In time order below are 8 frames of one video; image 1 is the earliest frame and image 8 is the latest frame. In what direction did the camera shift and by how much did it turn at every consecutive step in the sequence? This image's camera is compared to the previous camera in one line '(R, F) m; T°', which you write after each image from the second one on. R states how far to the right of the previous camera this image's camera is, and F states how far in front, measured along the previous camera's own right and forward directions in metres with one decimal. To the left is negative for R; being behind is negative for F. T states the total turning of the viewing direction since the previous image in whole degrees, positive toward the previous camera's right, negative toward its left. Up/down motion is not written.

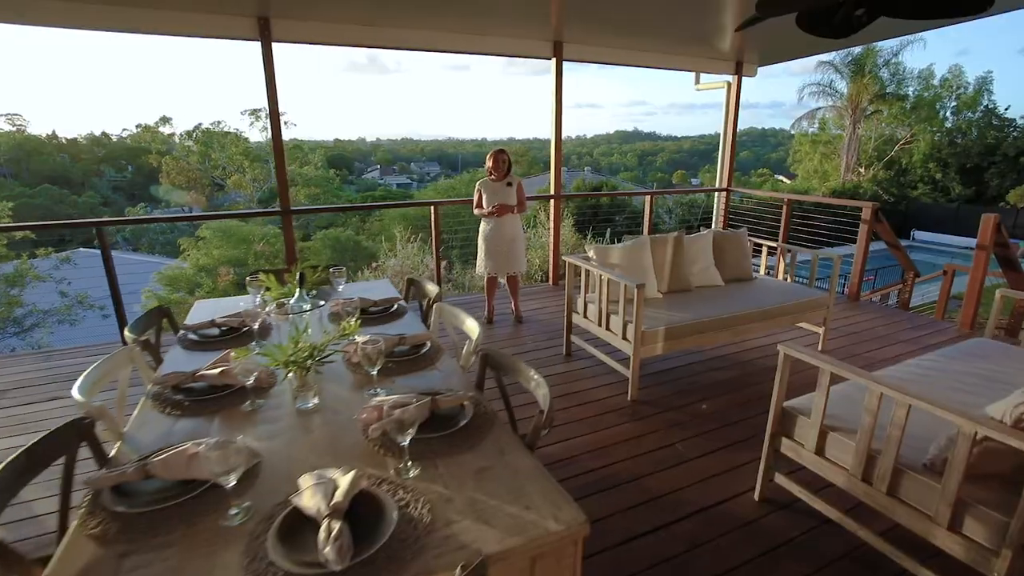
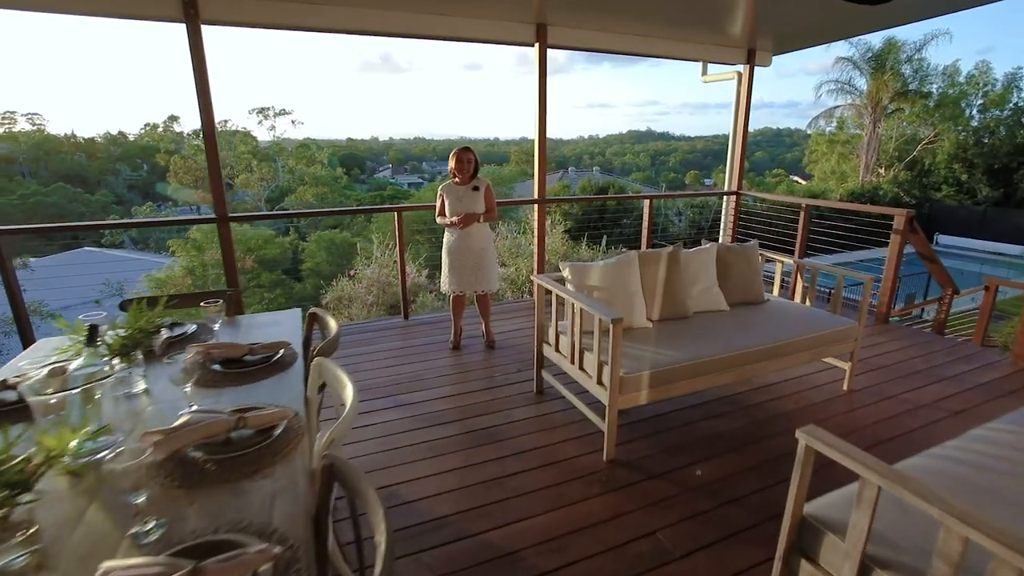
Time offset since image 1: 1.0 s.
(+0.3, +0.5) m; -1°
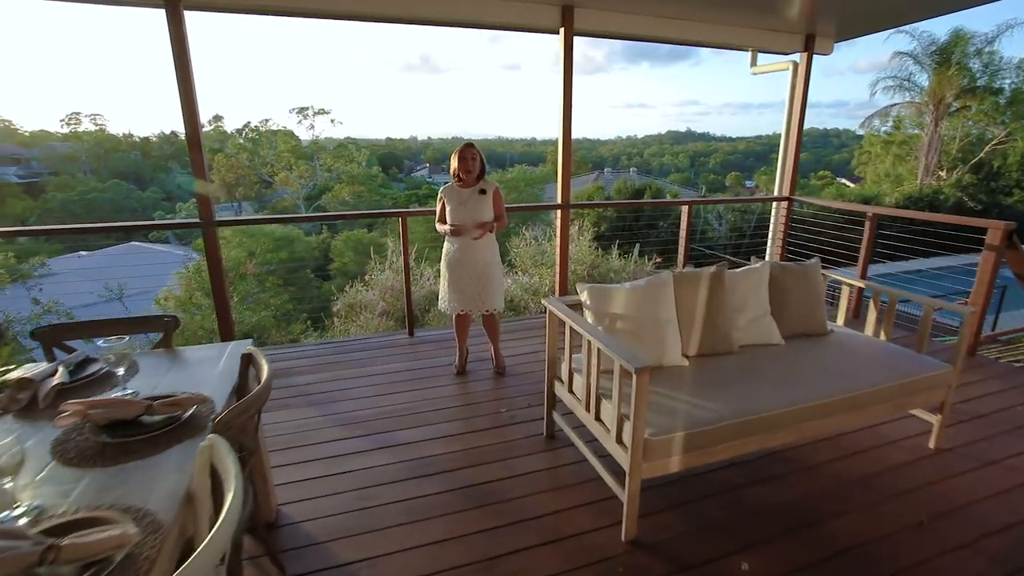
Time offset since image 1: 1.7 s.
(+0.1, +0.4) m; -4°
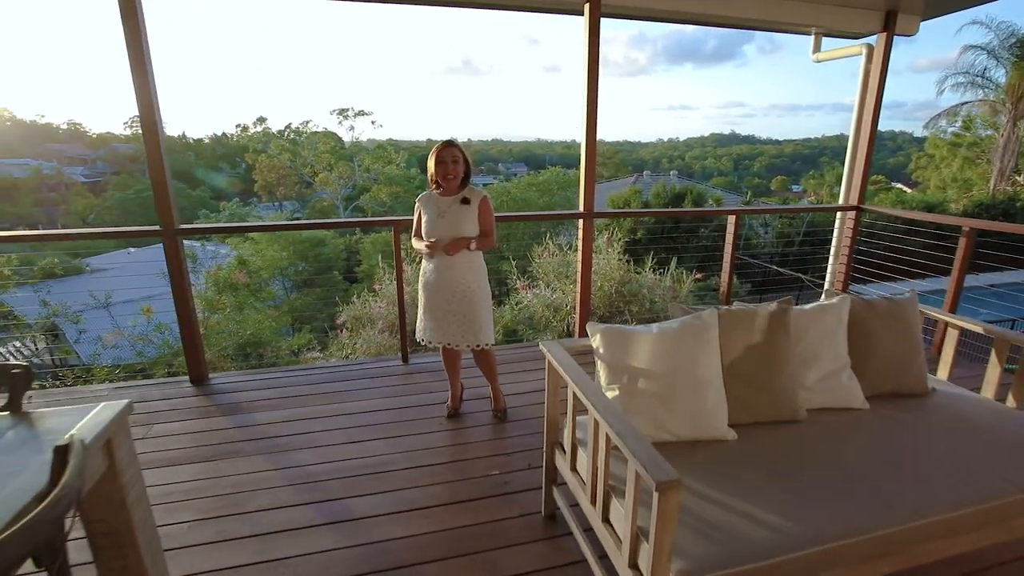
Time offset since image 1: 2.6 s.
(+0.2, +0.5) m; -4°
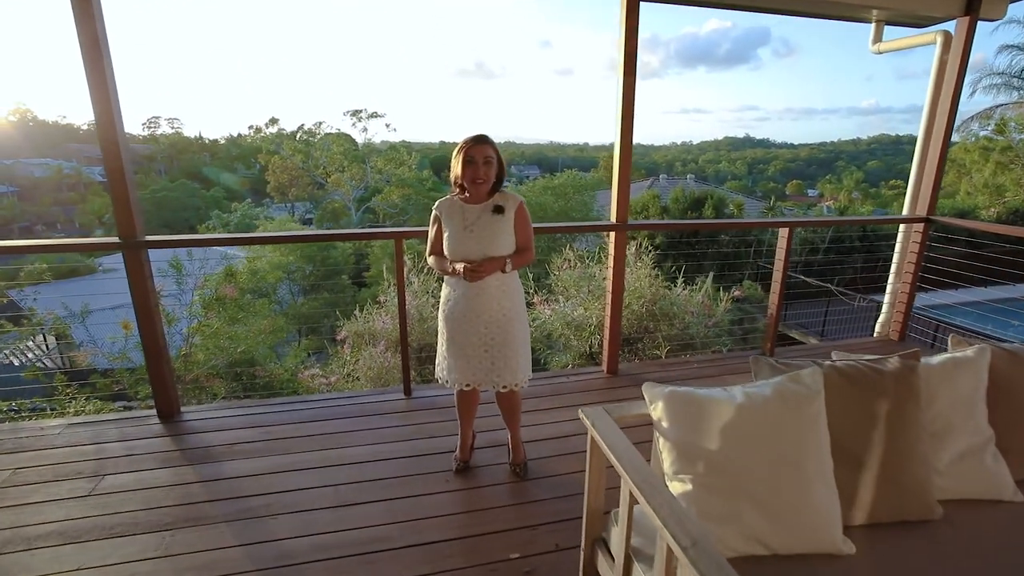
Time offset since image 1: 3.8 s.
(-0.1, +0.4) m; -1°
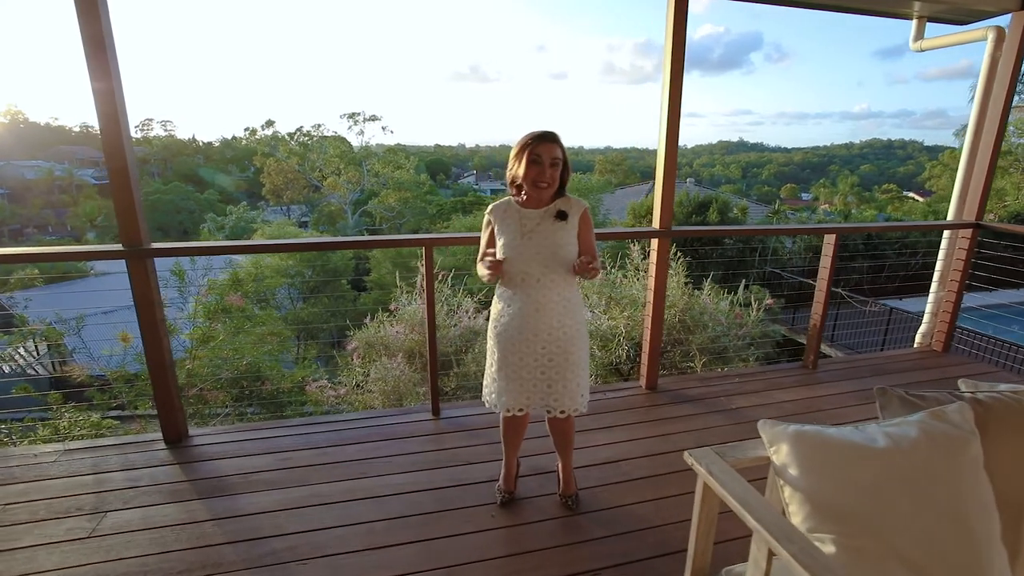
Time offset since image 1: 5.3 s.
(-0.2, +0.2) m; +1°
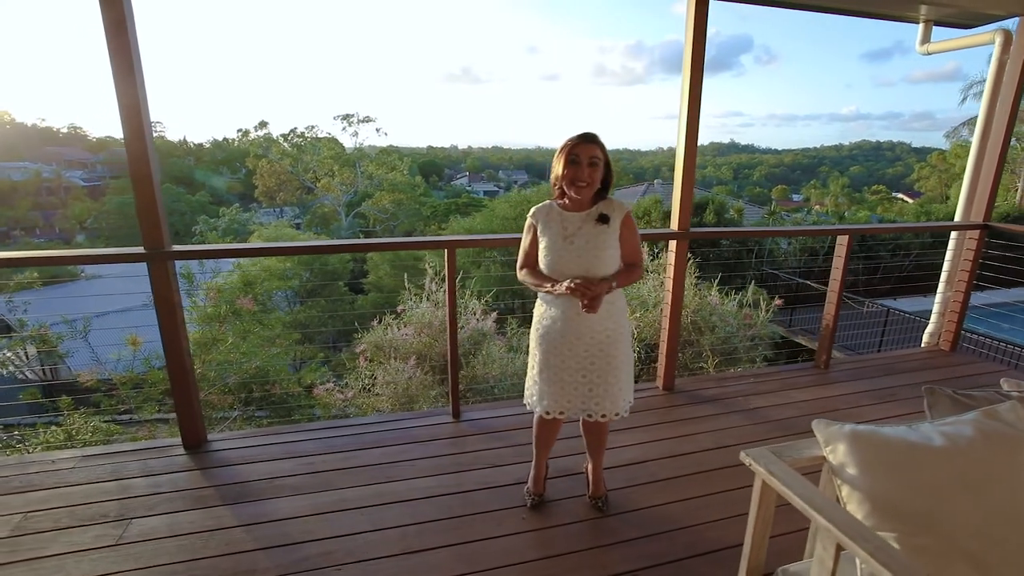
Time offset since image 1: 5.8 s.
(-0.1, 0.0) m; +1°
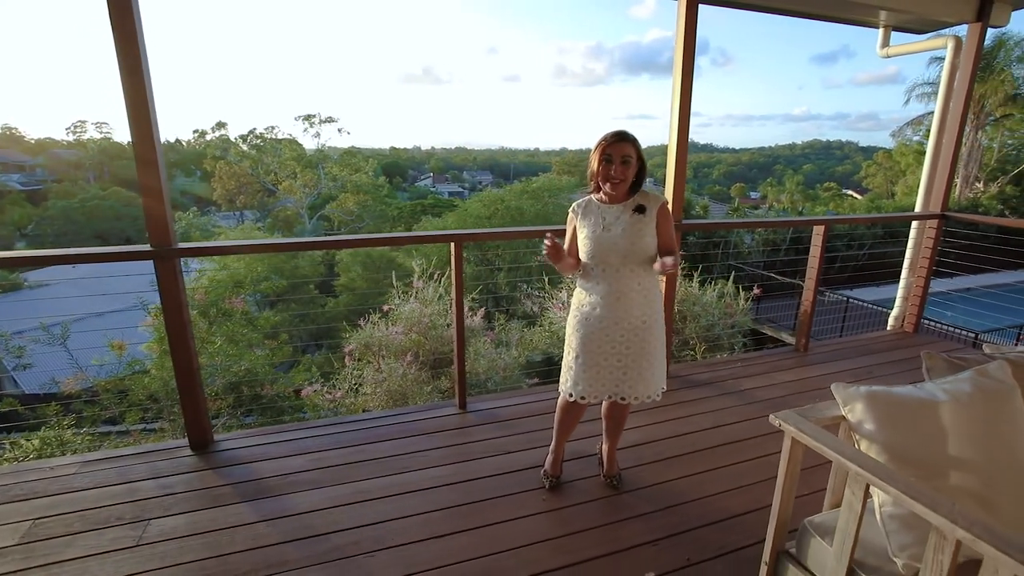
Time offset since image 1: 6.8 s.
(-0.2, -0.1) m; +4°
